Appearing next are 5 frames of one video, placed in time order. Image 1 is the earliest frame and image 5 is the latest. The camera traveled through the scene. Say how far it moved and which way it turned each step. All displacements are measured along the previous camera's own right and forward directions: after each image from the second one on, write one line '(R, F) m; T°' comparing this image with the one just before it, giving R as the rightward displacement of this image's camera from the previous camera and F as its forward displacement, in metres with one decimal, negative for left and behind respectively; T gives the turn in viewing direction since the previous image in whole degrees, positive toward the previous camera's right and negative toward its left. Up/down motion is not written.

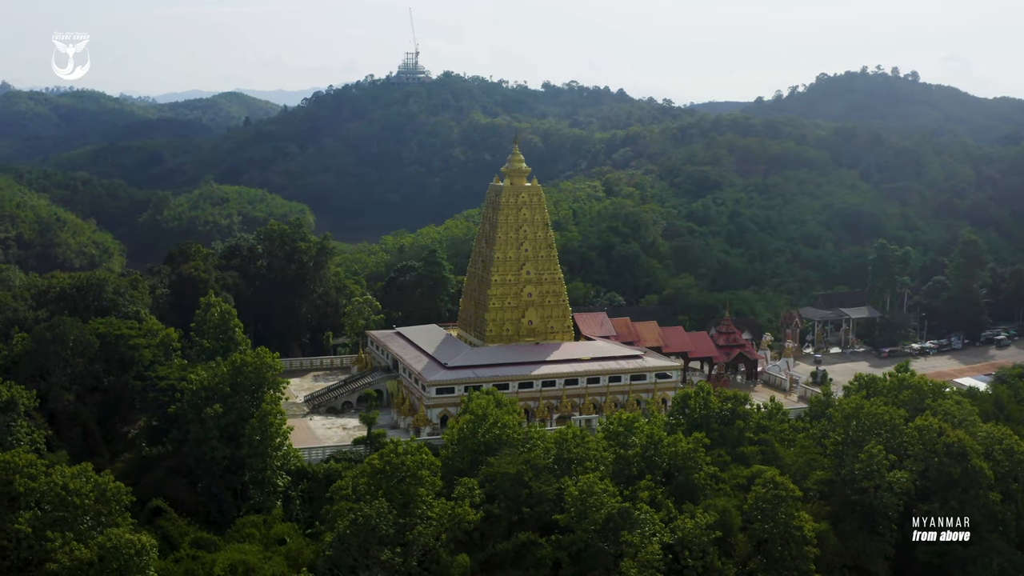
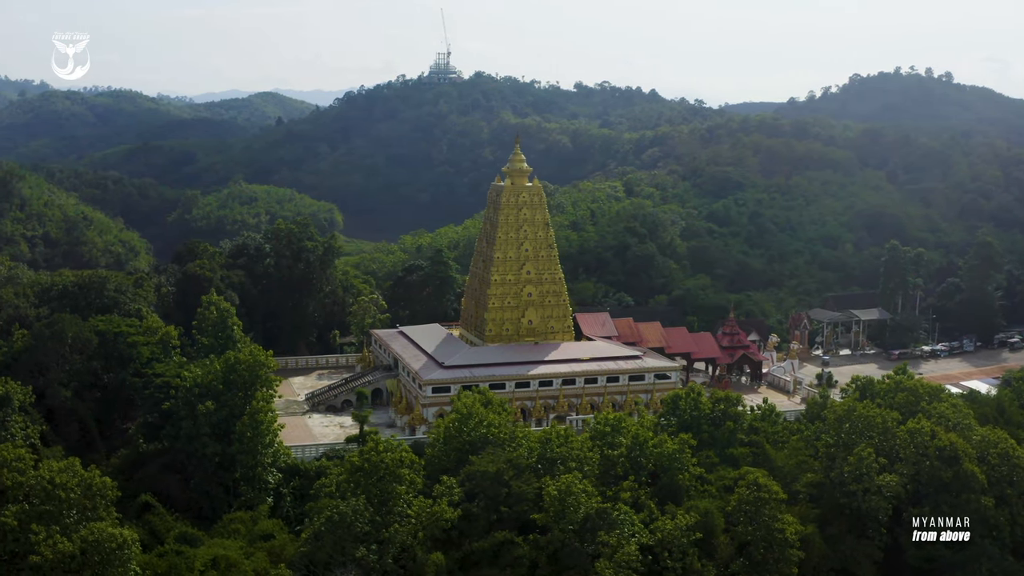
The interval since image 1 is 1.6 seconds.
(+1.1, 0.0) m; -2°
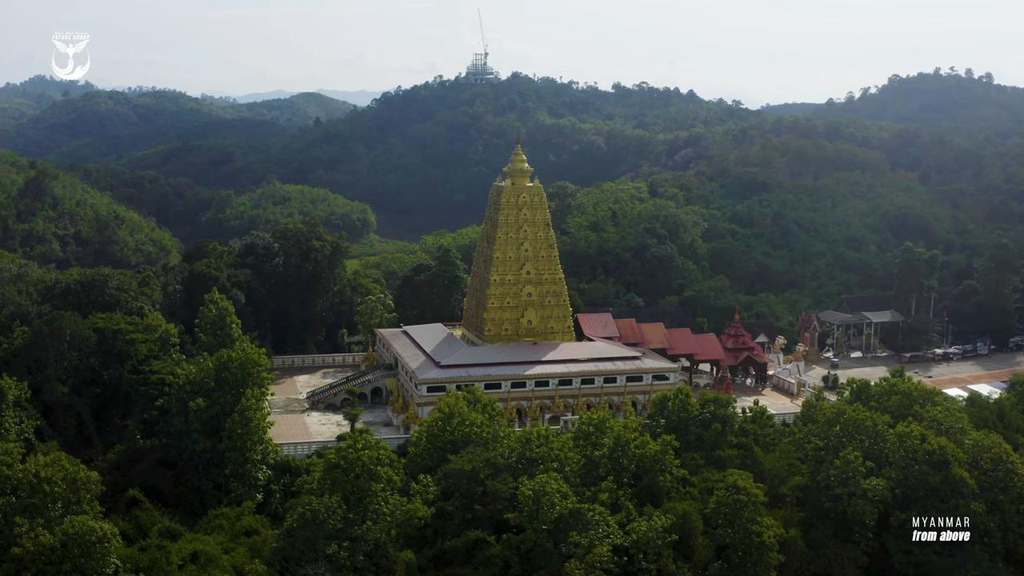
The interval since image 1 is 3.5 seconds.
(+1.3, 0.0) m; -2°
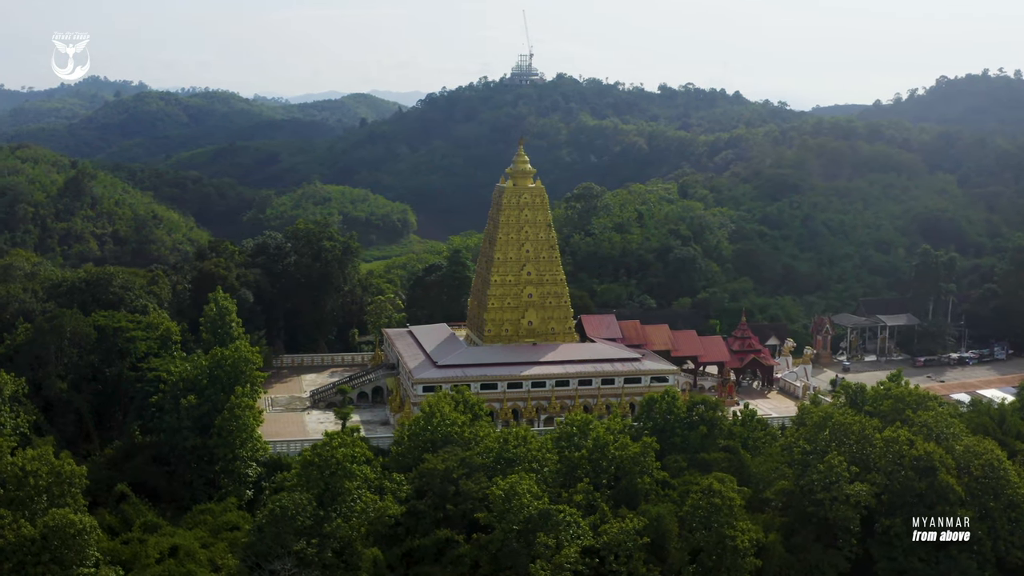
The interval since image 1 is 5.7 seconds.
(+1.6, 0.0) m; -2°
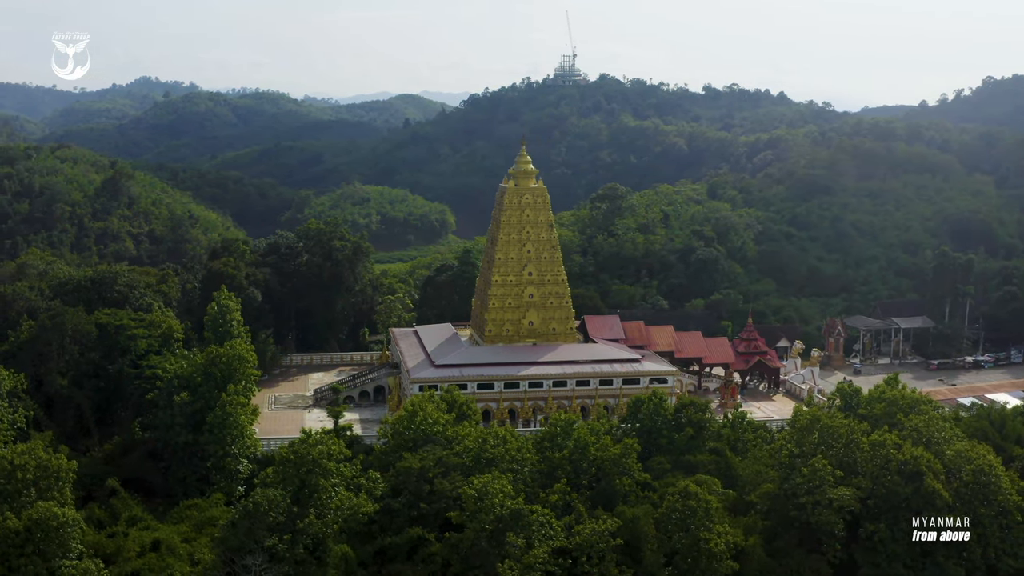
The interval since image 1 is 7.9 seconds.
(+1.5, 0.0) m; -2°
